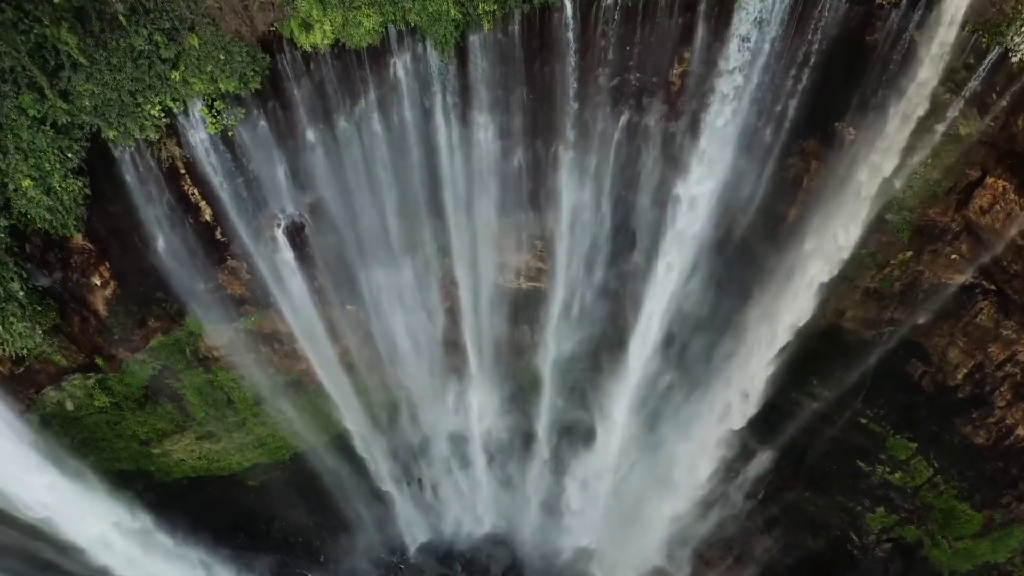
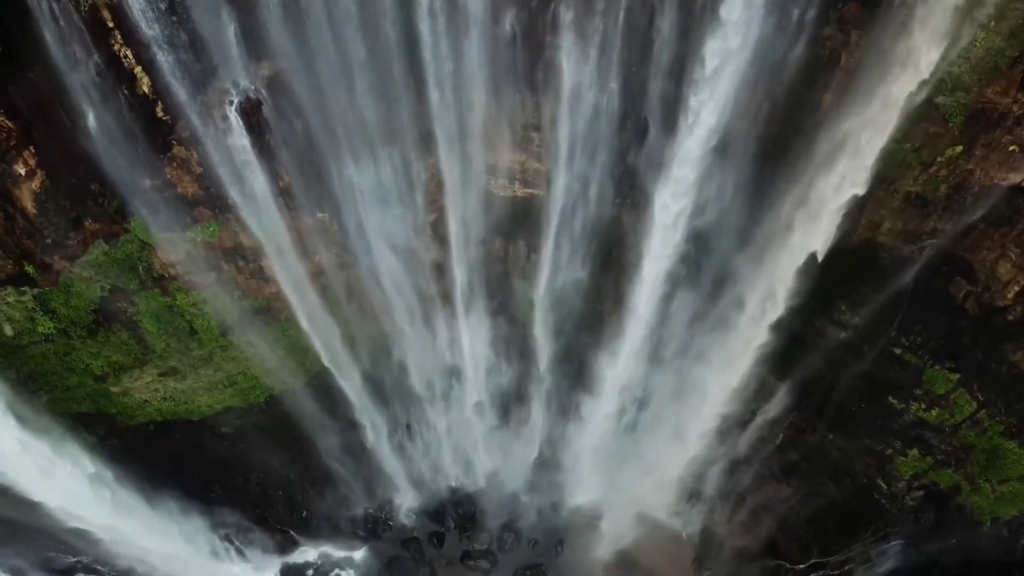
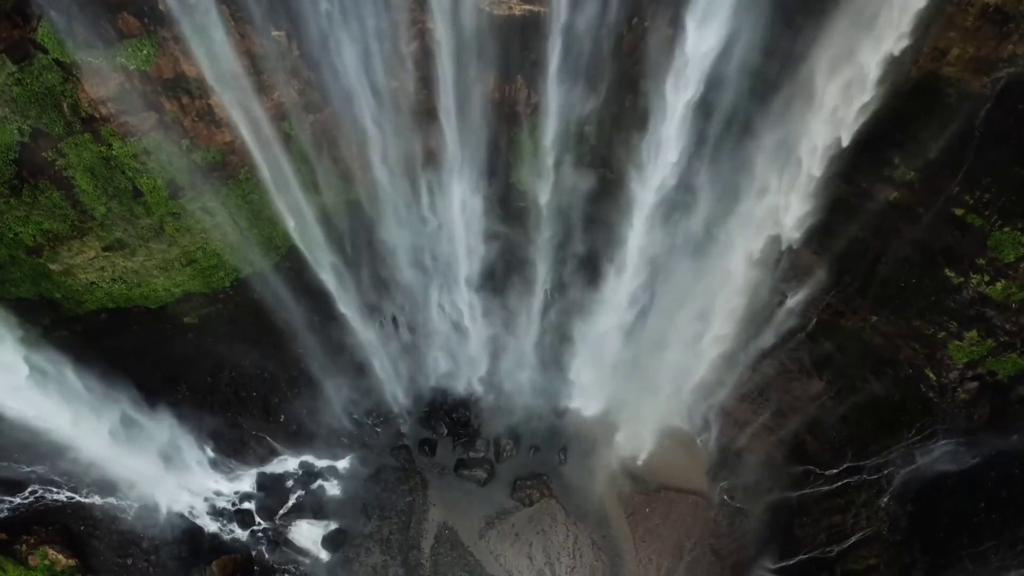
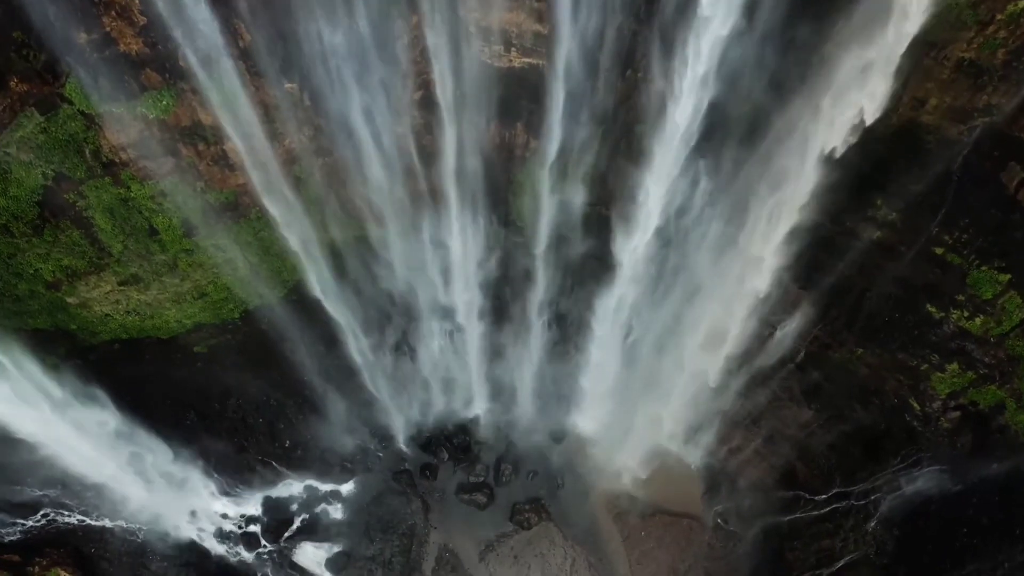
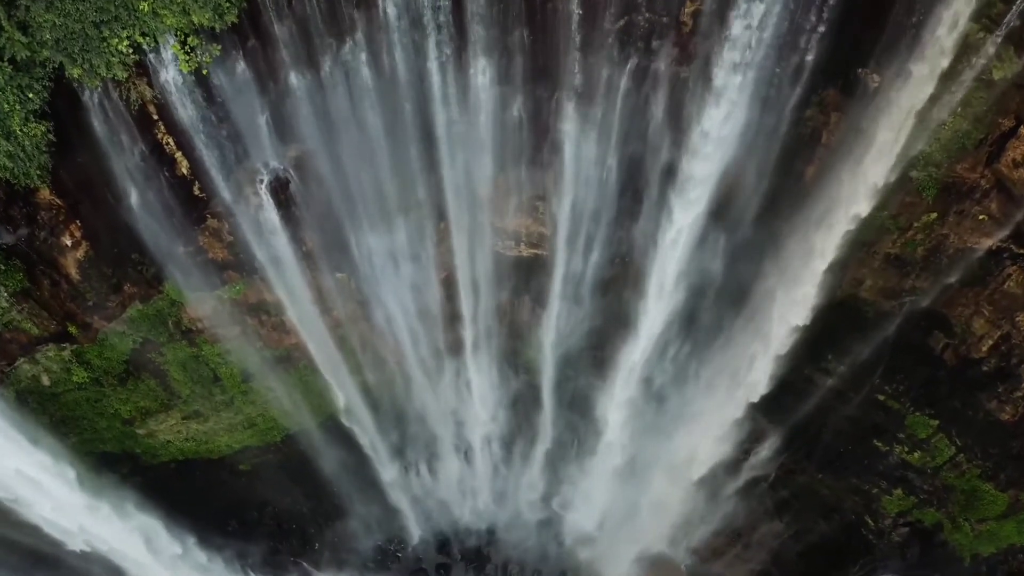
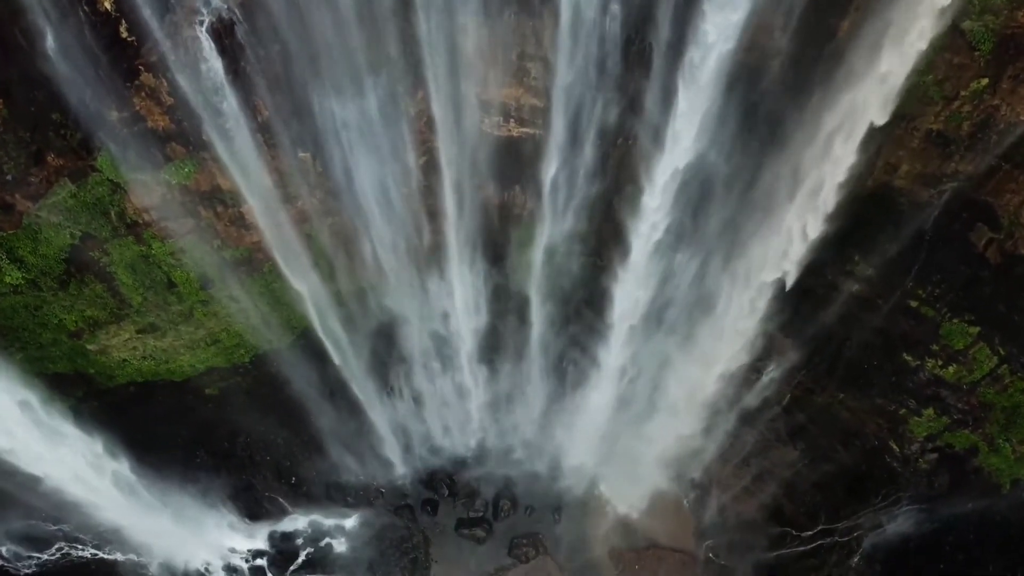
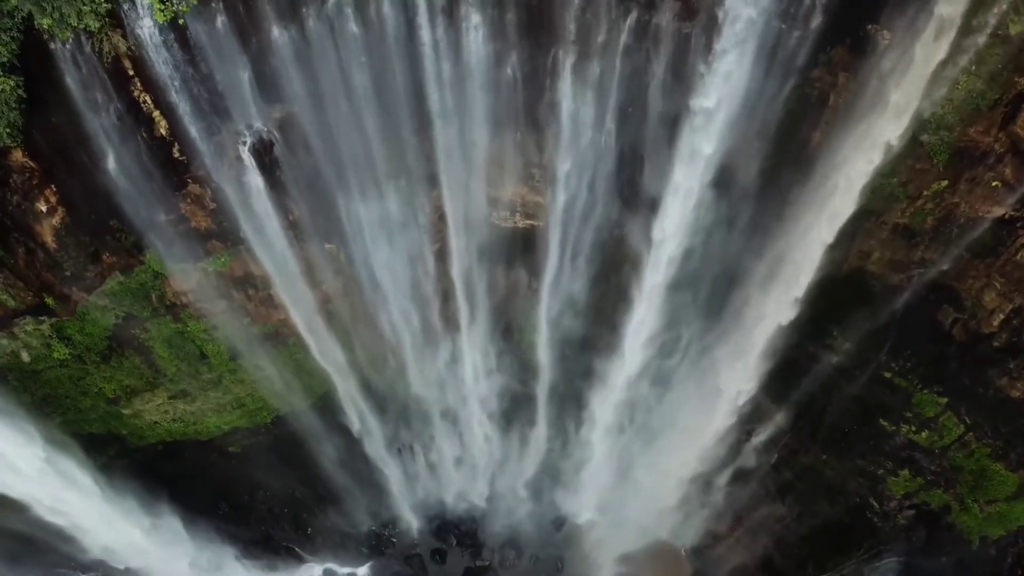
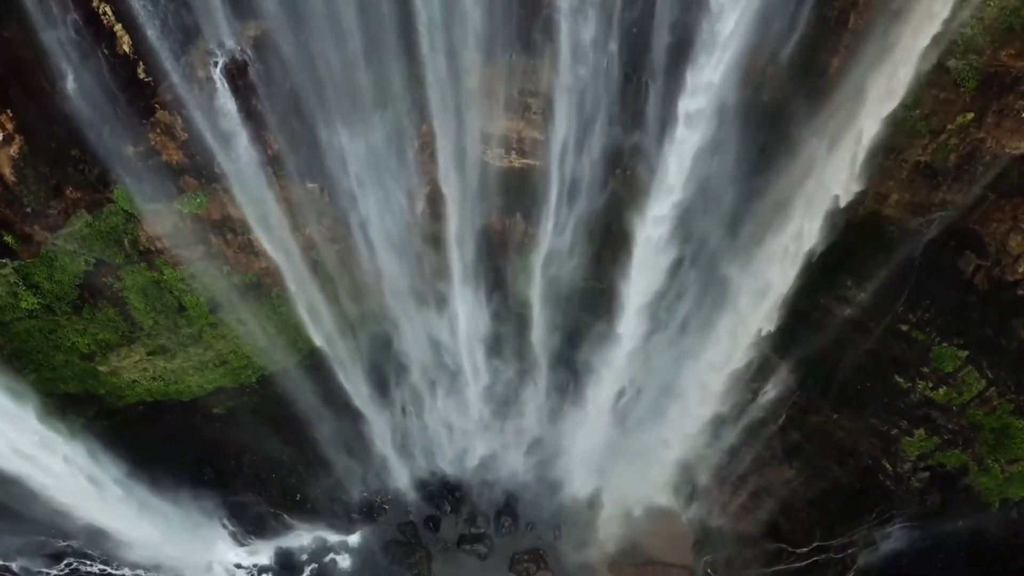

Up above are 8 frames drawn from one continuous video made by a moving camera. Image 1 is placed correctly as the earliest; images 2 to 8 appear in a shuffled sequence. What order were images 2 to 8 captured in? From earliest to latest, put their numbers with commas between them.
5, 7, 2, 8, 6, 4, 3
